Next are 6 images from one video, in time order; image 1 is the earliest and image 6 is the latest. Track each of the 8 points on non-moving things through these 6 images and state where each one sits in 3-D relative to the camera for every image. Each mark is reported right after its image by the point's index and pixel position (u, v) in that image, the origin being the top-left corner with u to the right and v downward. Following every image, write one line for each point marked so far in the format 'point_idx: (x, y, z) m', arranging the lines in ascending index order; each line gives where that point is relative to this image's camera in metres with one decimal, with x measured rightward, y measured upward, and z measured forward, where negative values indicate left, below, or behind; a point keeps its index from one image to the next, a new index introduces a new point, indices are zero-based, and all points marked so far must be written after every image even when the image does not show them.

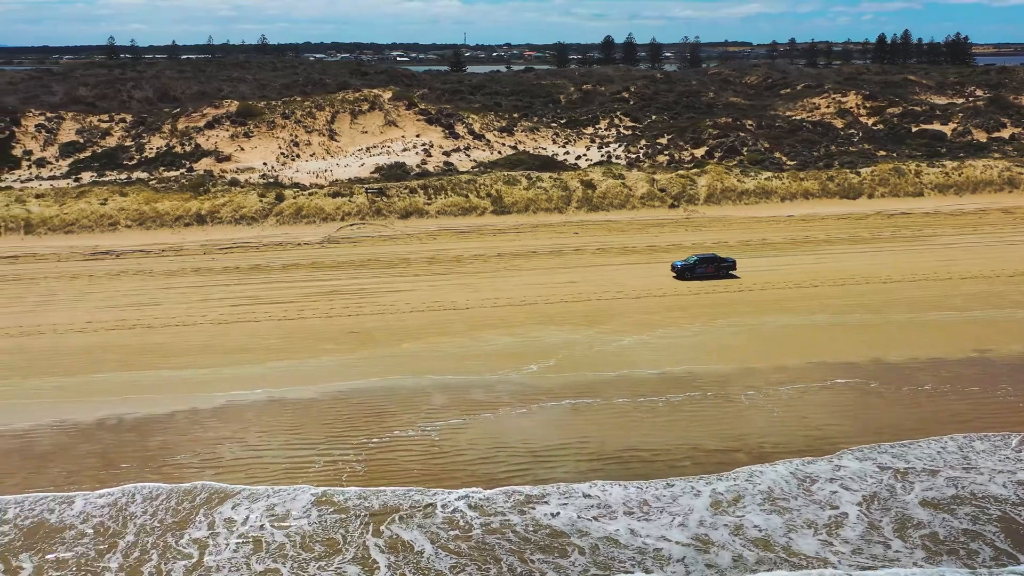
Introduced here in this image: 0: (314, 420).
0: (-3.4, -2.3, +19.5) m
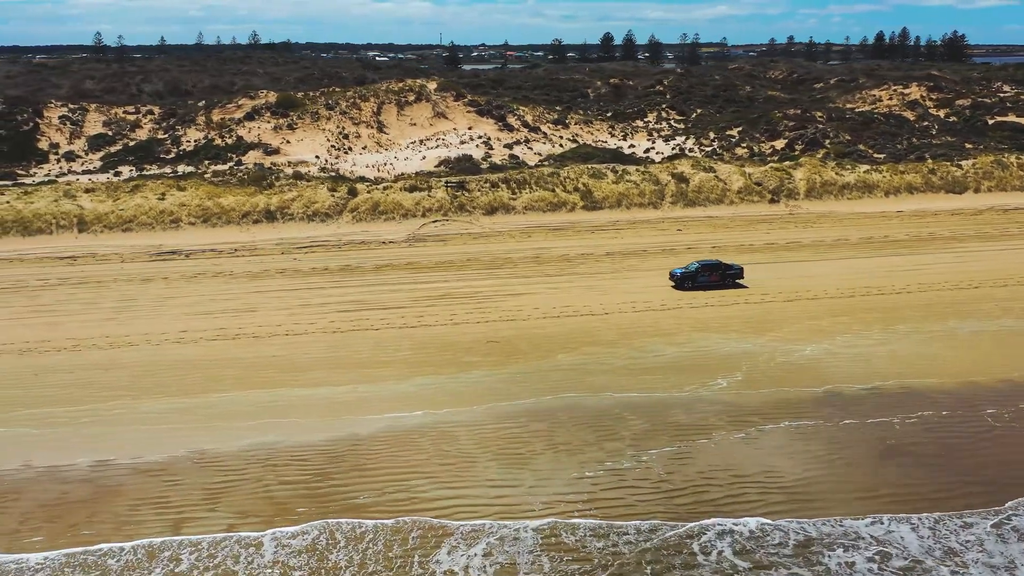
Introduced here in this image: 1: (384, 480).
0: (-0.2, -2.3, +16.4) m
1: (-1.7, -2.6, +15.2) m
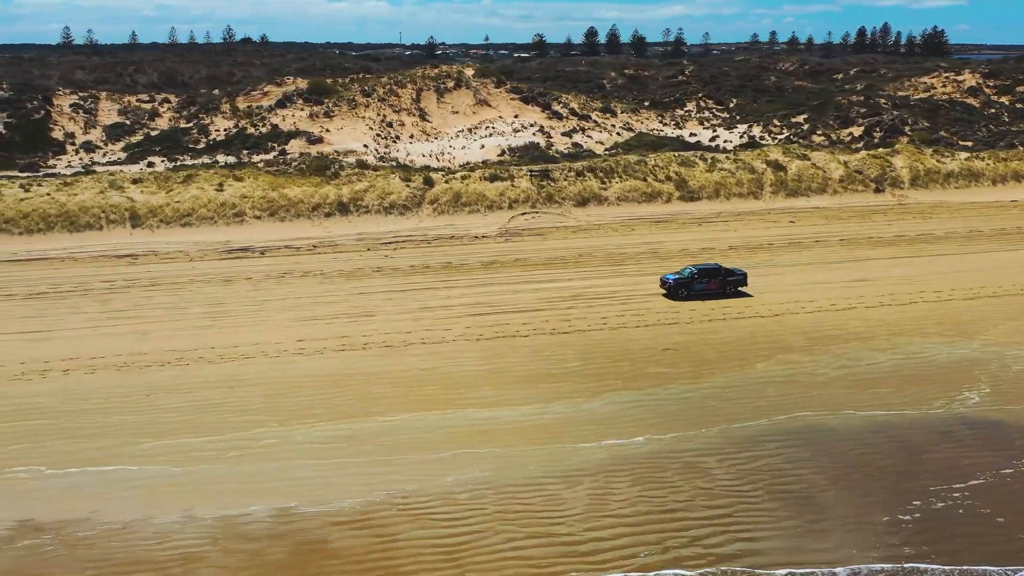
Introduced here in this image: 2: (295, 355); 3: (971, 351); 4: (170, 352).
0: (+3.0, -2.3, +13.3) m
1: (+1.5, -2.6, +12.0) m
2: (-3.5, -1.1, +18.3) m
3: (+7.6, -1.0, +18.7) m
4: (-5.5, -1.0, +18.3) m
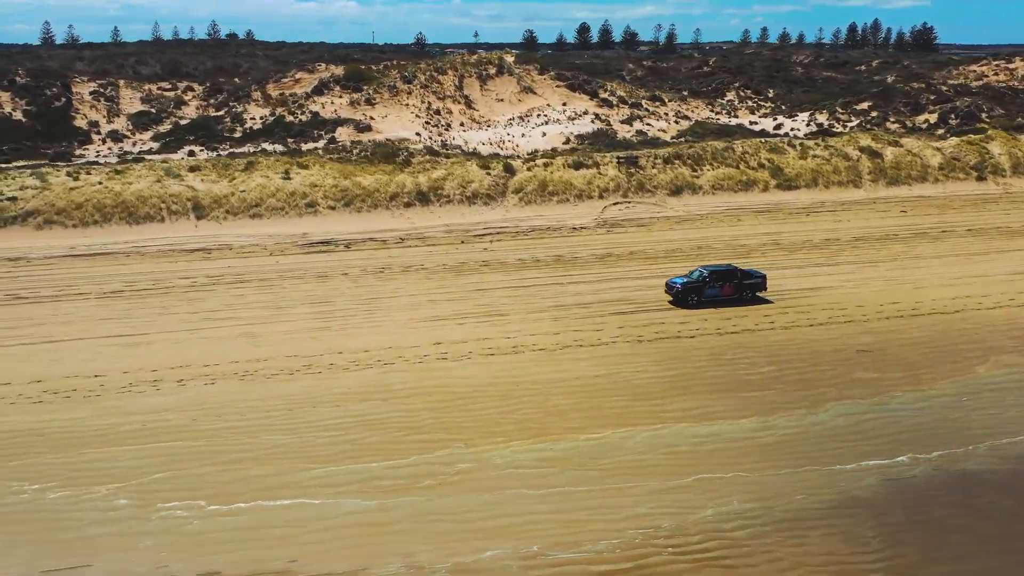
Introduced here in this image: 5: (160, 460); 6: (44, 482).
0: (+5.6, -2.2, +11.0) m
1: (+4.1, -2.5, +9.6) m
2: (-1.0, -1.0, +15.8) m
3: (+10.0, -0.9, +16.4) m
4: (-3.0, -1.0, +15.7) m
5: (-3.7, -1.8, +12.1) m
6: (-4.7, -2.0, +11.5) m
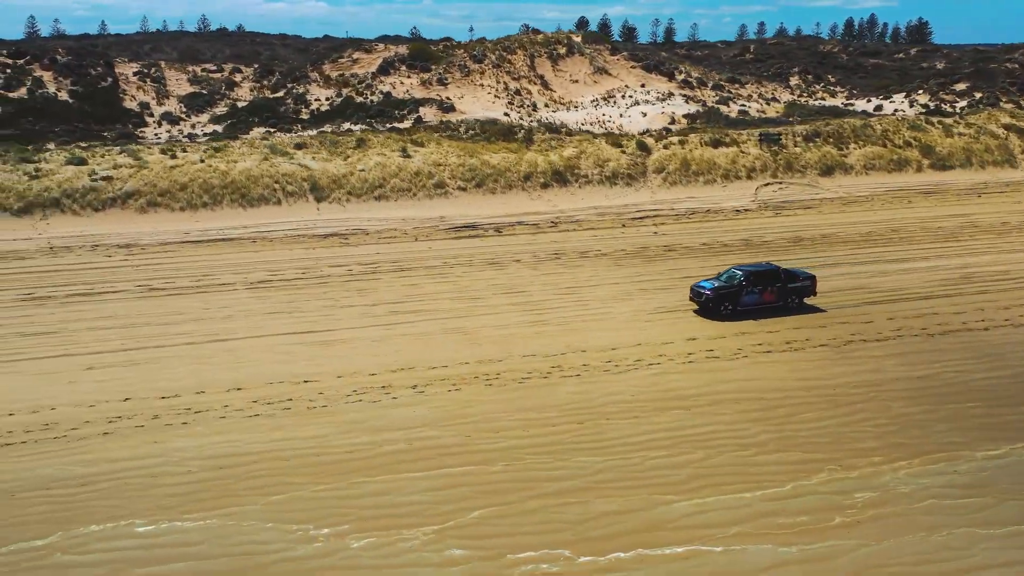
0: (+9.0, -2.0, +8.3) m
1: (+7.6, -2.3, +6.9) m
2: (+2.3, -0.8, +13.0) m
3: (+13.3, -0.6, +13.9) m
4: (+0.2, -0.8, +12.9) m
5: (-0.4, -1.7, +9.2) m
6: (-1.4, -1.8, +8.6) m
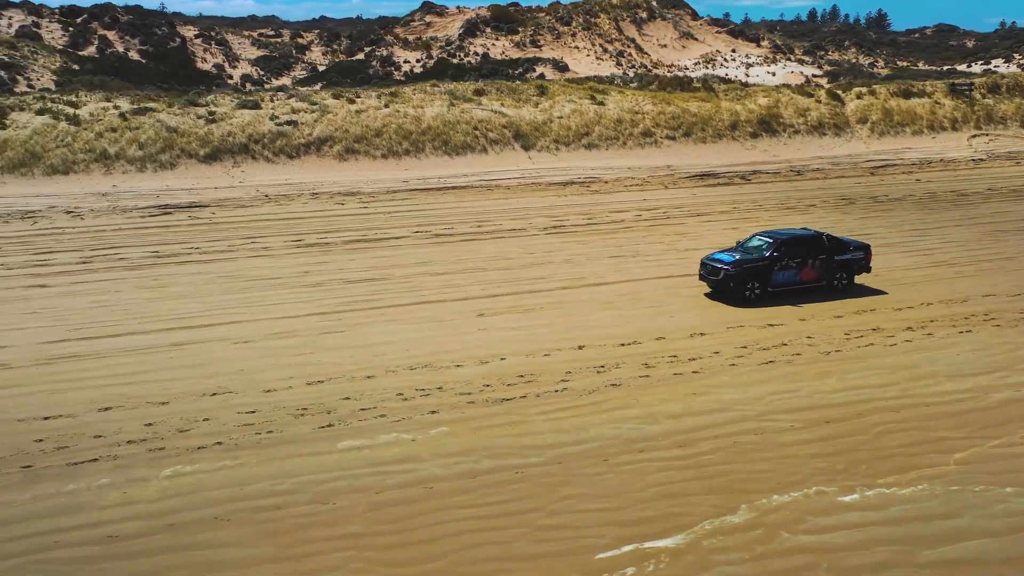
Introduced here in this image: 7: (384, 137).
0: (+13.6, -1.1, +6.7) m
1: (+12.3, -1.5, +5.2) m
2: (+6.6, -0.1, +10.9) m
3: (+17.6, +0.2, +12.4) m
4: (+4.6, -0.1, +10.7) m
5: (+4.2, -1.0, +7.0) m
6: (+3.3, -1.1, +6.3) m
7: (-2.1, +2.4, +18.2) m
